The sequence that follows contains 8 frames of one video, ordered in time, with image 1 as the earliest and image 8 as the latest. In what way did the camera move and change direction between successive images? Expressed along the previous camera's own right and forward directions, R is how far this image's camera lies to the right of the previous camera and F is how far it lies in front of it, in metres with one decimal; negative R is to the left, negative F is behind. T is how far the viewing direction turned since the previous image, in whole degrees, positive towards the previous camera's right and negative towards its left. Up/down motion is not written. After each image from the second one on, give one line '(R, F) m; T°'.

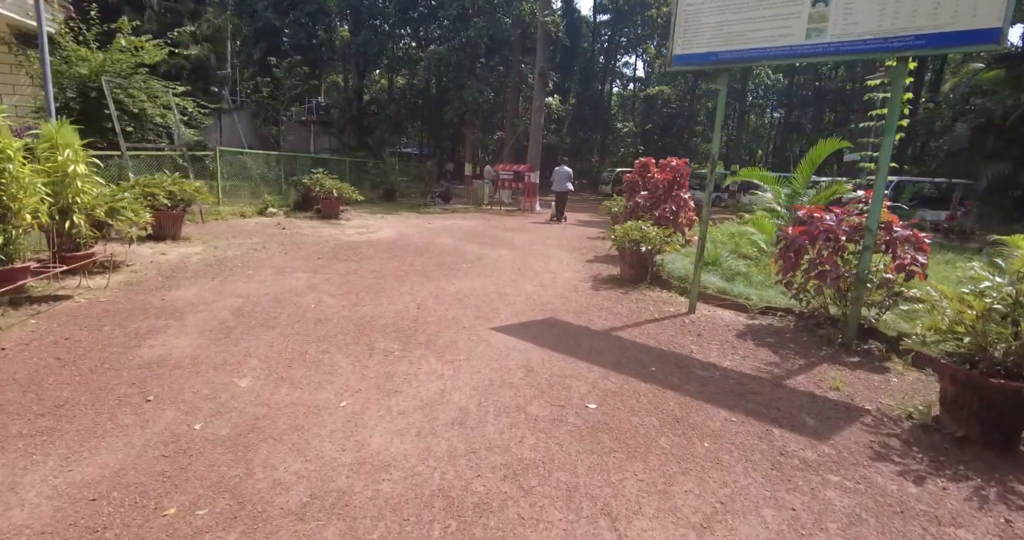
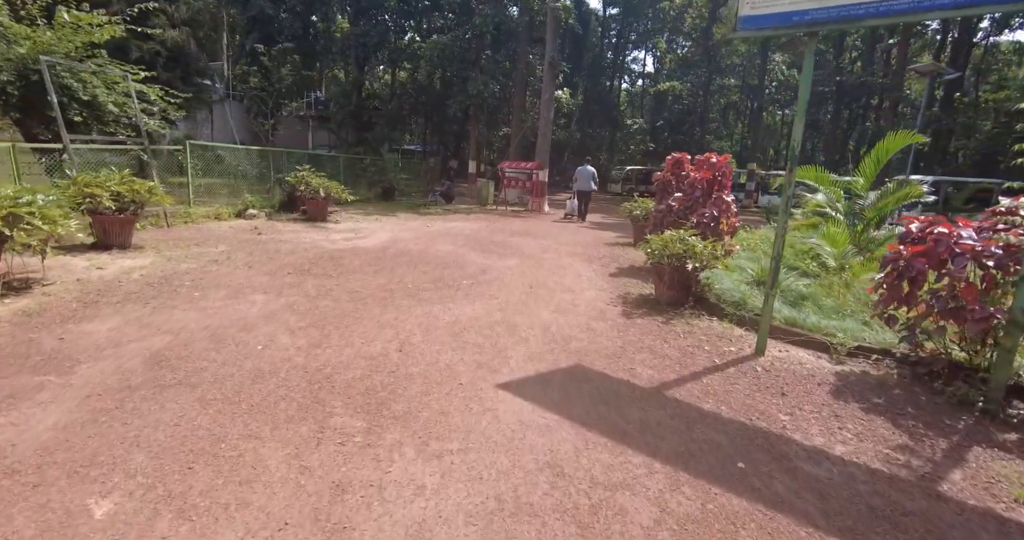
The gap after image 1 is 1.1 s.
(-0.1, +1.4) m; -1°
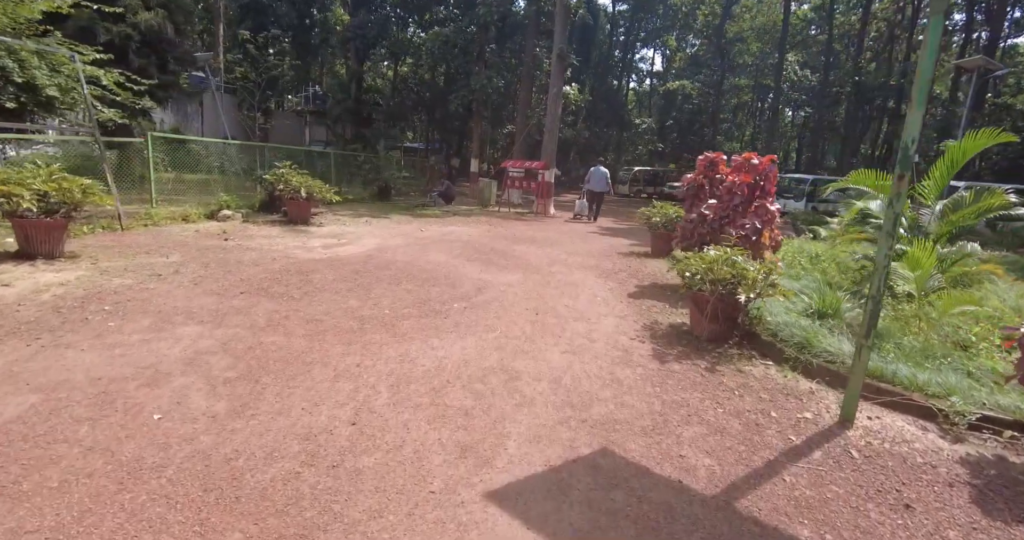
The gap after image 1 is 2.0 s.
(0.0, +1.2) m; 0°
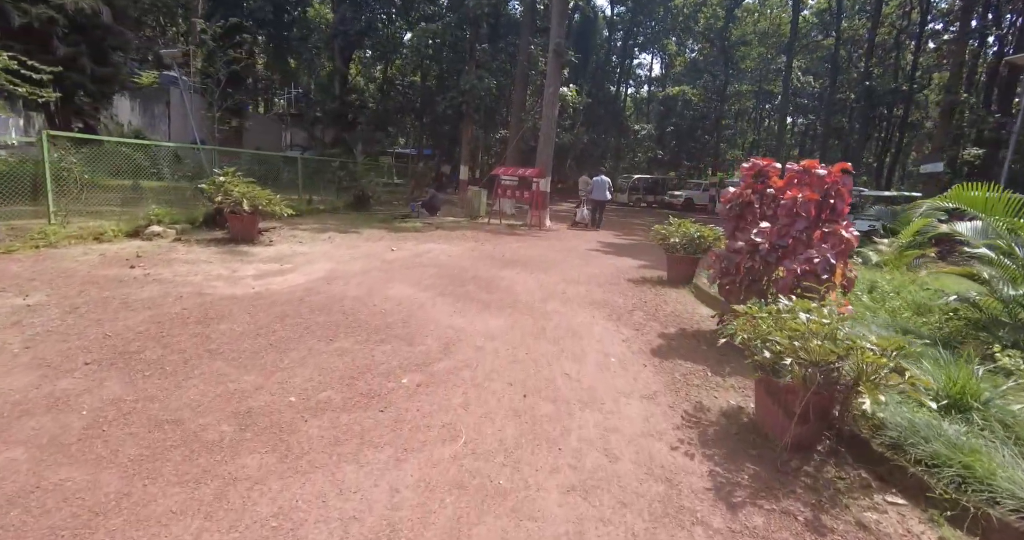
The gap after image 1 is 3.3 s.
(+0.1, +1.7) m; +1°
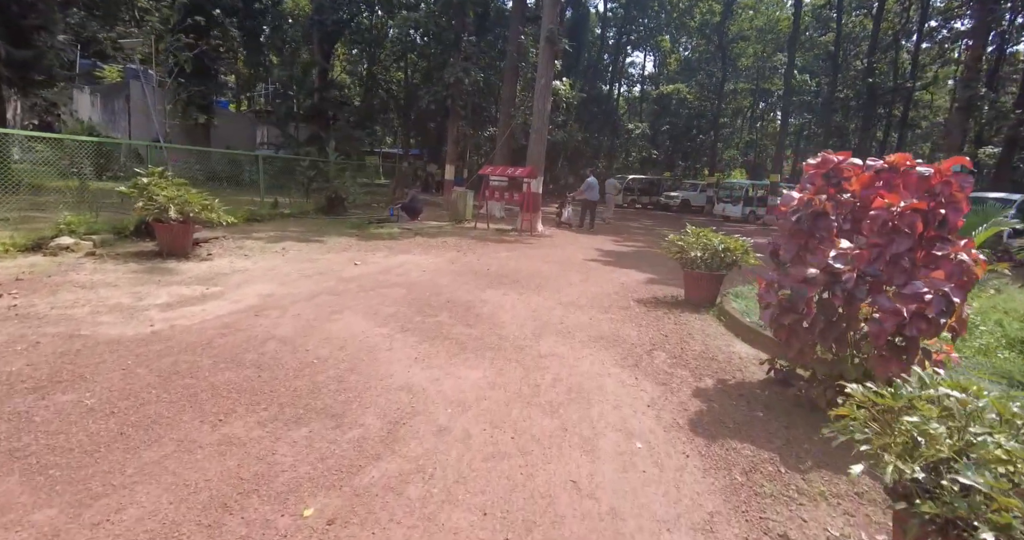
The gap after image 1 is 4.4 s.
(+0.1, +1.4) m; +1°
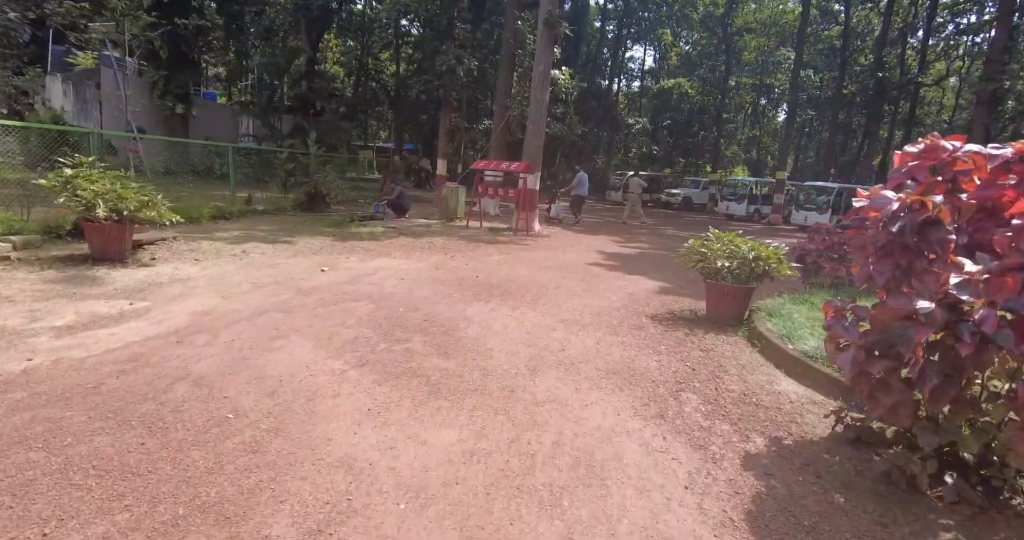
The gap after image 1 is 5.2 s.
(+0.1, +1.0) m; 0°
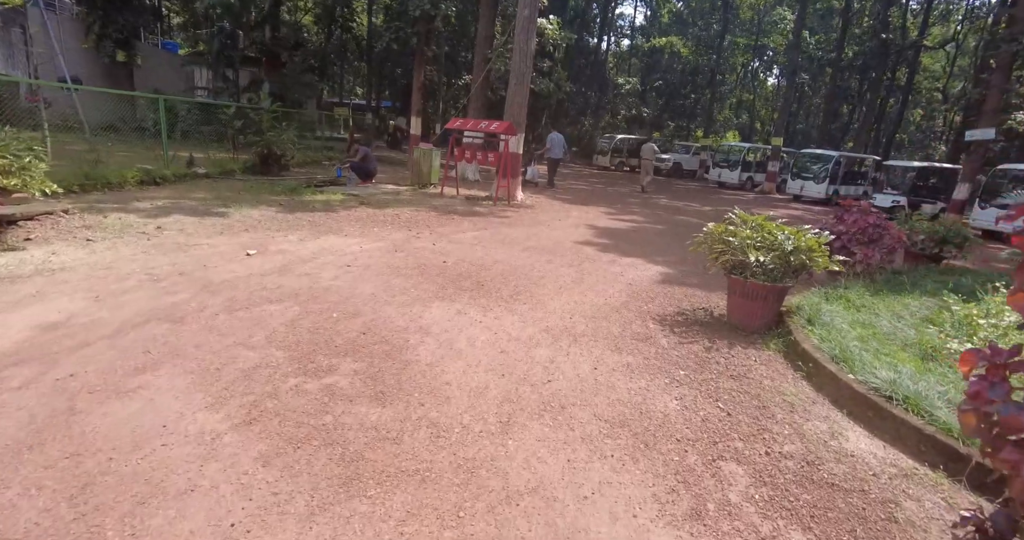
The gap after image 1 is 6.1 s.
(+0.1, +1.3) m; +2°
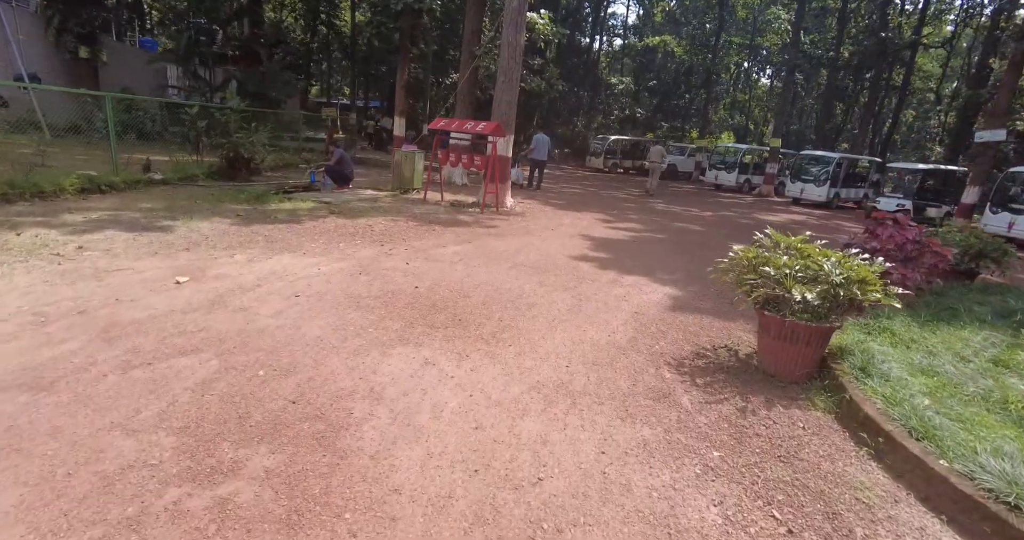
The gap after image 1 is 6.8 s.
(+0.1, +0.9) m; +1°
